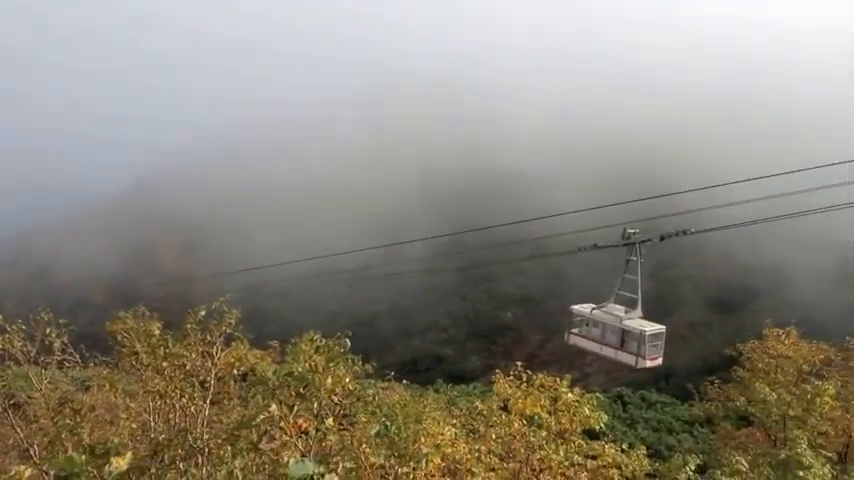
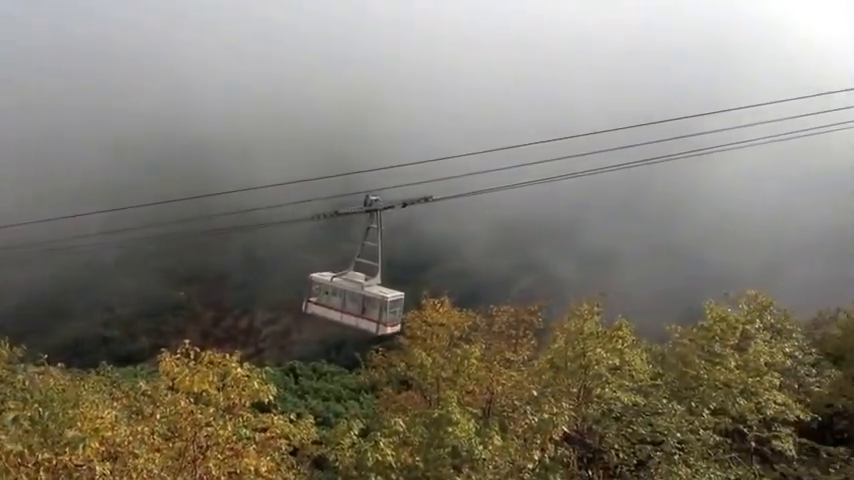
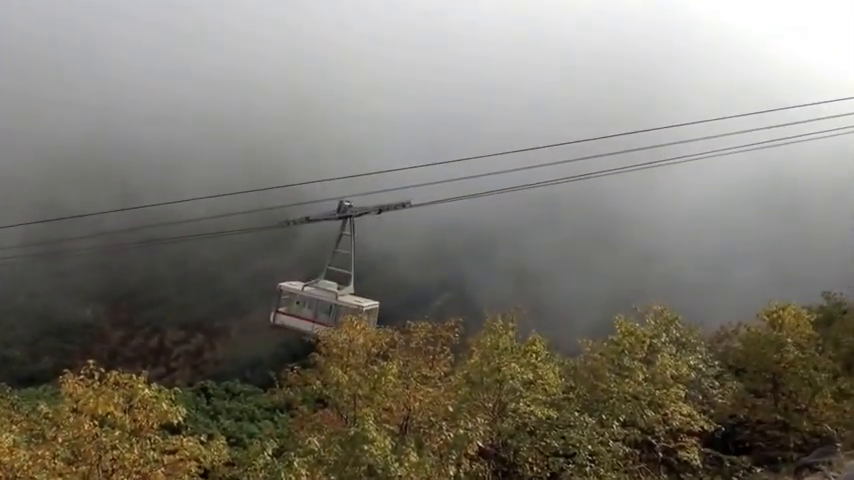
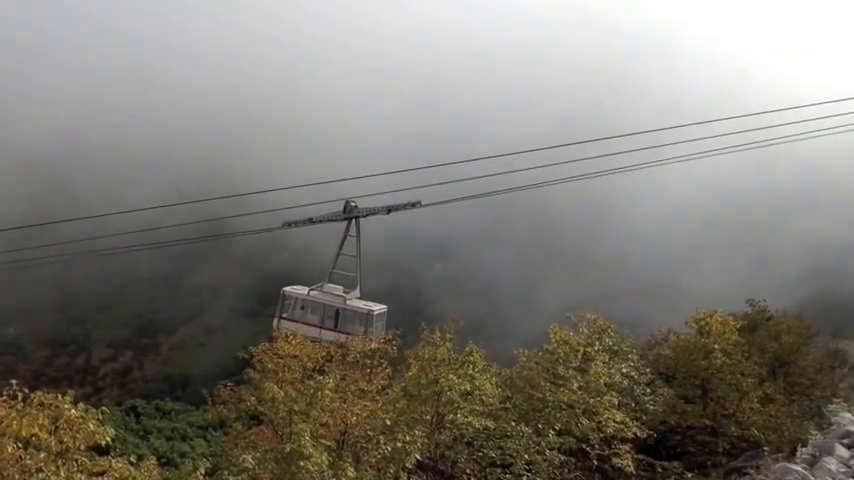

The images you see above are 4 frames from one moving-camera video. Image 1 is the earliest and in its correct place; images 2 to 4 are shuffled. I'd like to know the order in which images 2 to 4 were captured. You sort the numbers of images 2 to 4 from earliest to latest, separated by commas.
2, 3, 4
